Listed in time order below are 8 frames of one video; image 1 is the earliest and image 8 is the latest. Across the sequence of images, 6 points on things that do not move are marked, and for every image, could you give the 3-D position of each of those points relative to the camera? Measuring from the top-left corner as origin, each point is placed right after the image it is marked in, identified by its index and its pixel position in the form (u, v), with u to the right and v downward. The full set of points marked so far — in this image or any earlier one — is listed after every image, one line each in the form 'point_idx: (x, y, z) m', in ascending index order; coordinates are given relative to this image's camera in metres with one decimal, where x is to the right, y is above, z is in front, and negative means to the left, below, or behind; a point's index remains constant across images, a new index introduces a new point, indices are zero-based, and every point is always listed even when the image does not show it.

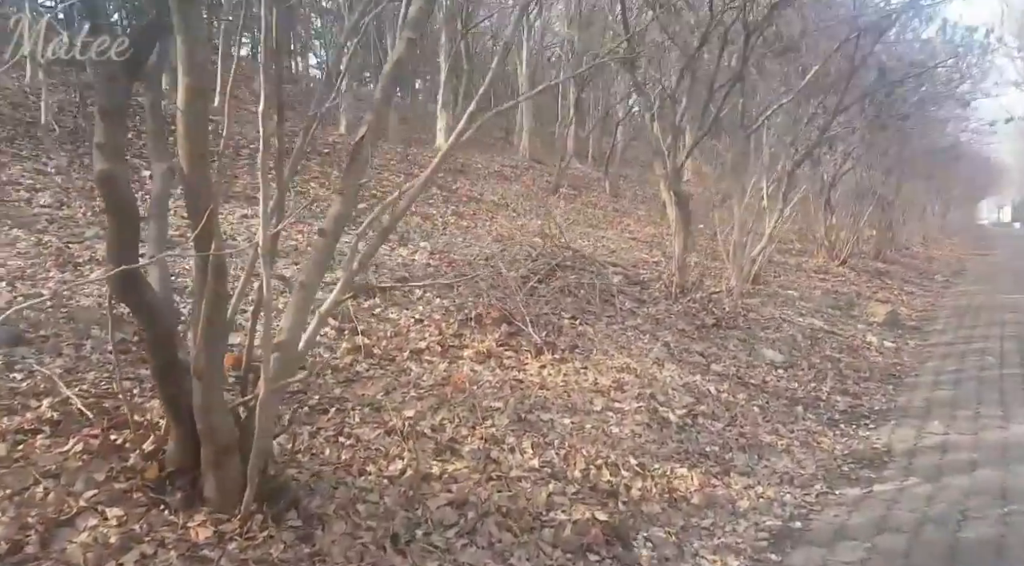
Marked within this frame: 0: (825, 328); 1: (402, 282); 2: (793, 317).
0: (+4.0, -0.6, +9.7) m
1: (-1.0, 0.0, +6.9) m
2: (+3.7, -0.4, +9.9) m
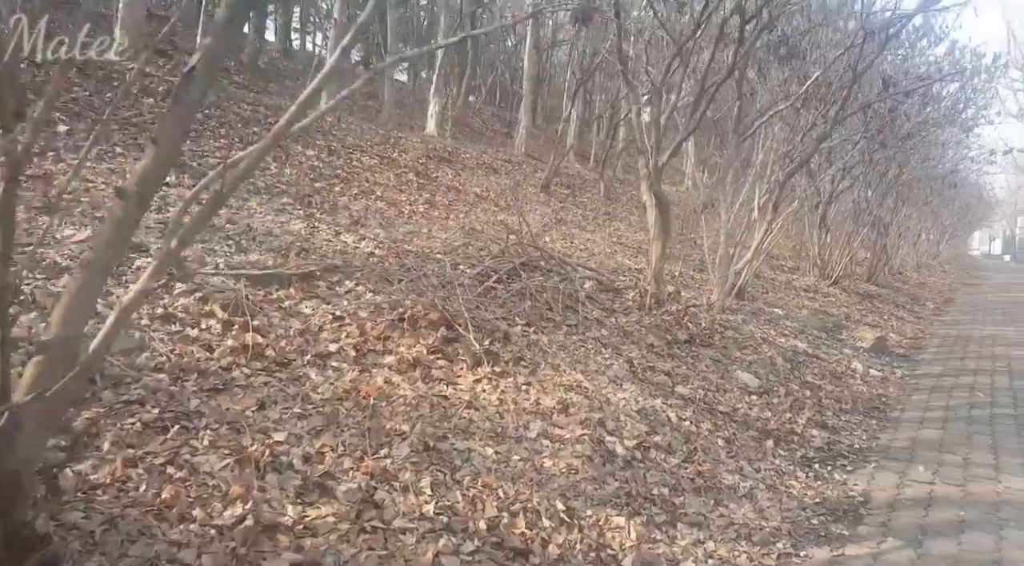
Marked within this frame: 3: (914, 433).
0: (+3.5, -0.8, +8.9) m
1: (-1.5, +0.1, +6.1) m
2: (+3.2, -0.6, +9.1) m
3: (+3.6, -1.3, +6.8) m
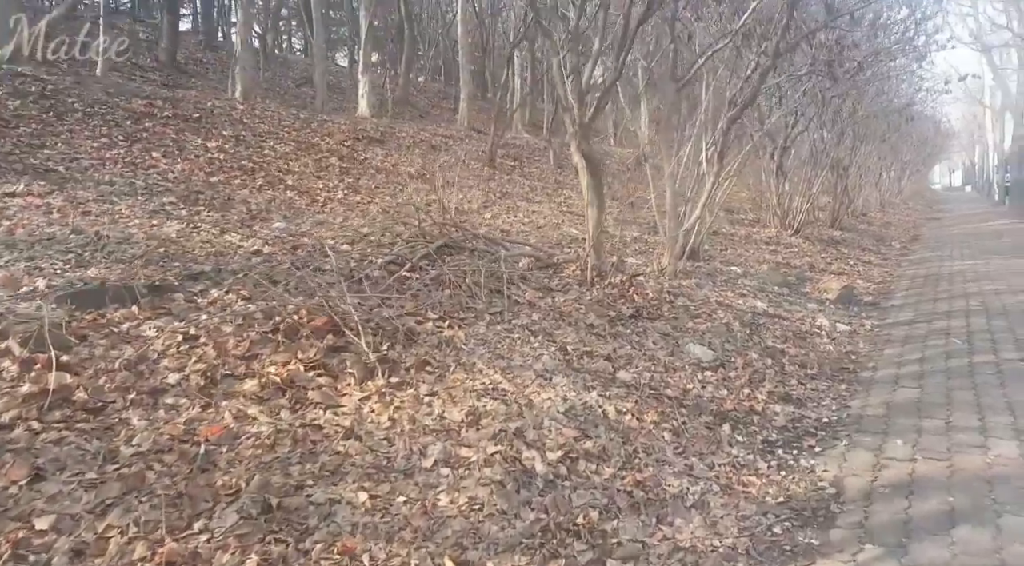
0: (+2.8, -0.4, +8.1) m
1: (-2.1, 0.0, +5.1) m
2: (+2.4, -0.2, +8.3) m
3: (+3.0, -0.9, +6.0) m
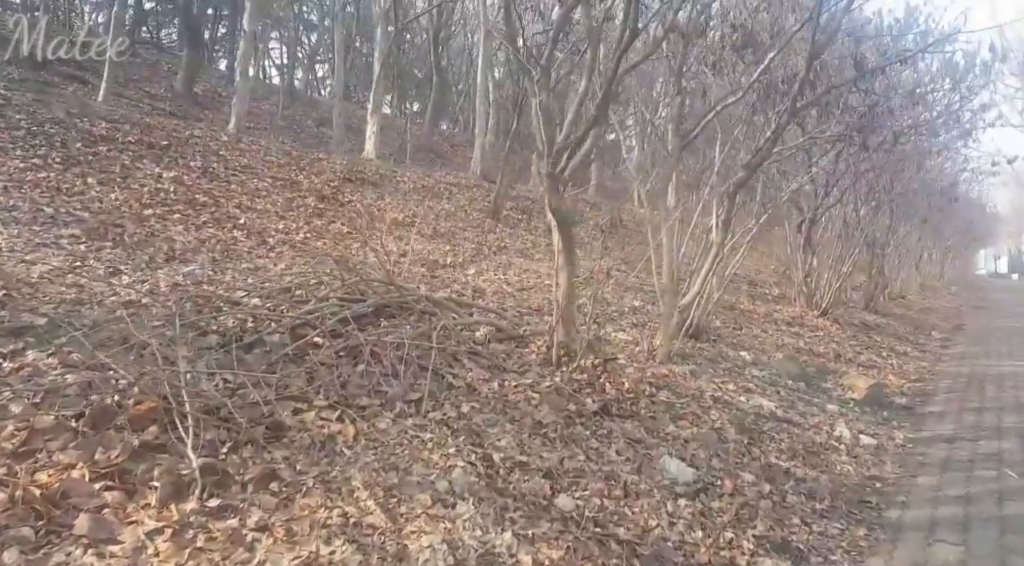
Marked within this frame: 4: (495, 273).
0: (+2.4, -1.2, +6.8) m
1: (-2.6, -0.3, +4.0) m
2: (+2.0, -1.0, +7.1) m
3: (+2.5, -1.6, +4.7) m
4: (-0.2, +0.1, +10.4) m
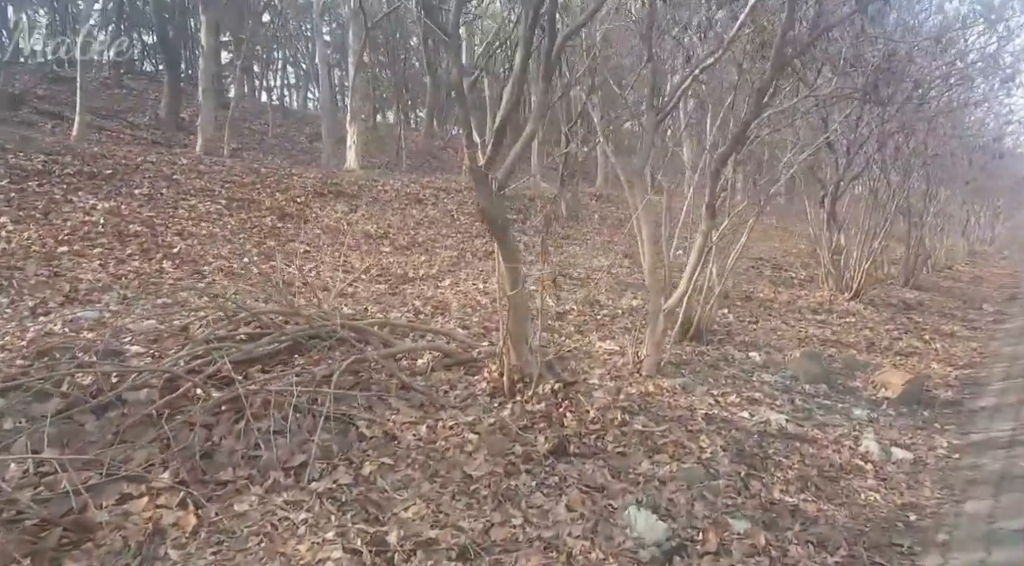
0: (+2.1, -1.1, +5.8) m
1: (-3.0, -0.6, +3.2) m
2: (+1.7, -1.0, +6.1) m
3: (+2.1, -1.5, +3.7) m
4: (-0.5, 0.0, +9.5) m
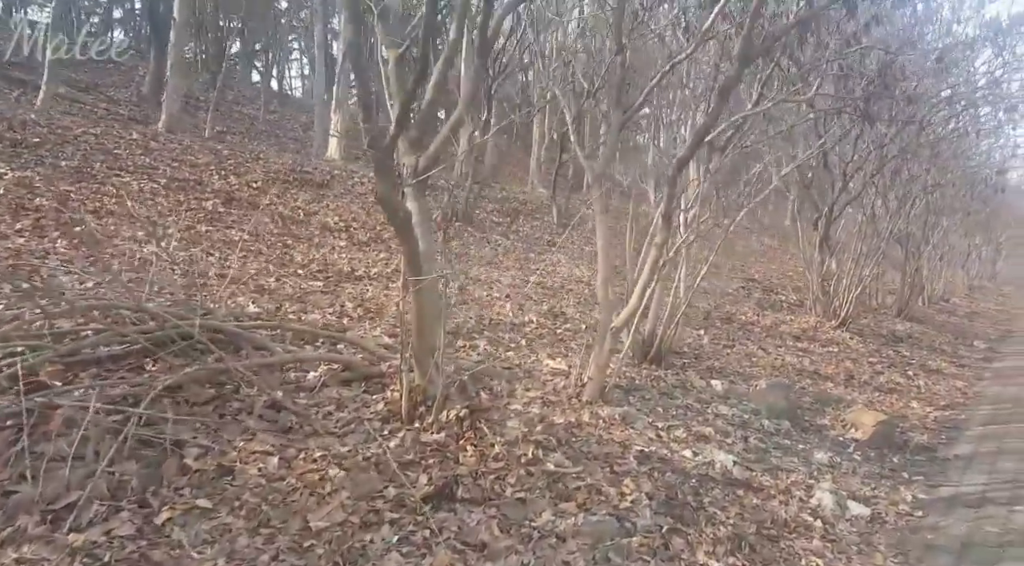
0: (+1.5, -1.3, +5.0) m
1: (-3.6, -0.4, +2.5) m
2: (+1.2, -1.1, +5.3) m
3: (+1.5, -1.7, +2.9) m
4: (-1.0, -0.1, +8.7) m
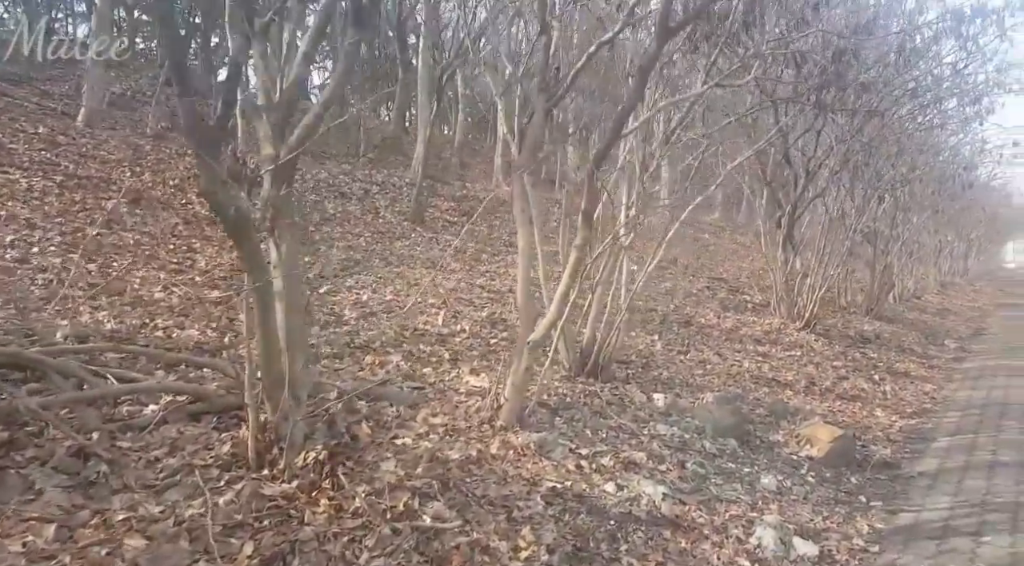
0: (+0.9, -1.3, +4.3) m
1: (-4.1, -0.5, +1.6) m
2: (+0.5, -1.2, +4.6) m
3: (+1.0, -1.7, +2.2) m
4: (-1.7, -0.1, +8.0) m
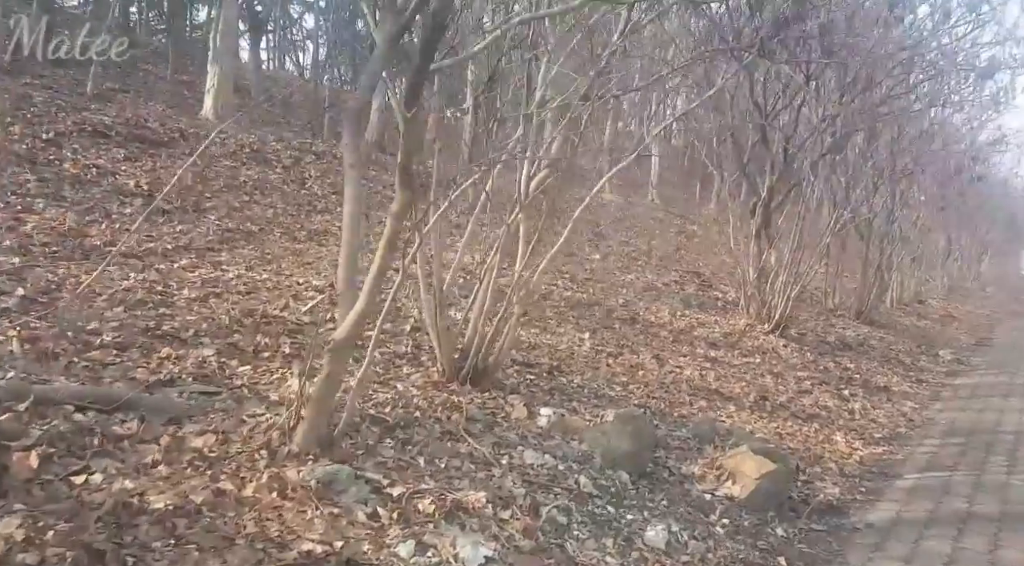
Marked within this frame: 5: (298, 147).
0: (-0.2, -1.3, +3.1) m
1: (-5.1, -0.3, +0.4) m
2: (-0.5, -1.1, +3.4) m
3: (-0.1, -1.7, +1.0) m
4: (-2.7, +0.1, +6.7) m
5: (-4.1, +2.6, +14.6) m
